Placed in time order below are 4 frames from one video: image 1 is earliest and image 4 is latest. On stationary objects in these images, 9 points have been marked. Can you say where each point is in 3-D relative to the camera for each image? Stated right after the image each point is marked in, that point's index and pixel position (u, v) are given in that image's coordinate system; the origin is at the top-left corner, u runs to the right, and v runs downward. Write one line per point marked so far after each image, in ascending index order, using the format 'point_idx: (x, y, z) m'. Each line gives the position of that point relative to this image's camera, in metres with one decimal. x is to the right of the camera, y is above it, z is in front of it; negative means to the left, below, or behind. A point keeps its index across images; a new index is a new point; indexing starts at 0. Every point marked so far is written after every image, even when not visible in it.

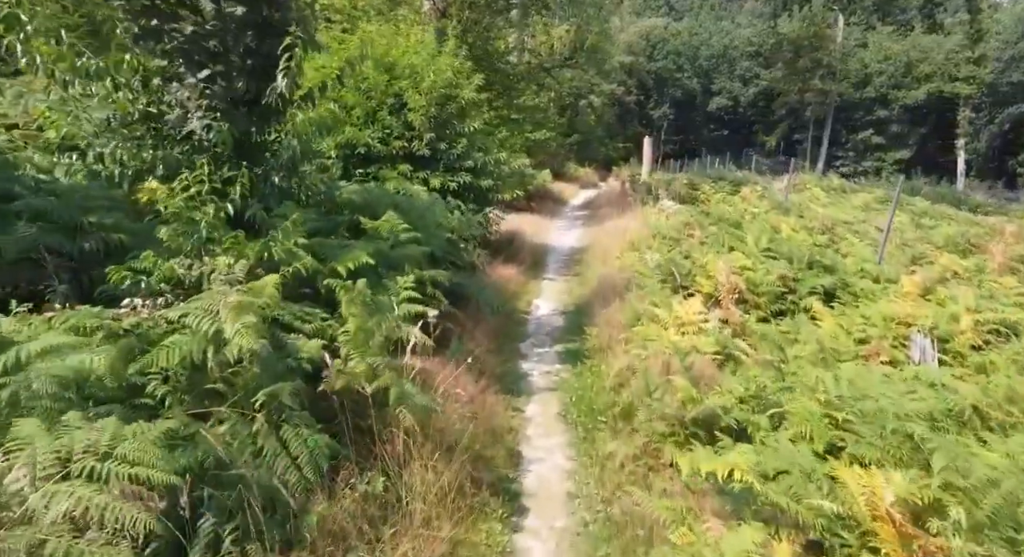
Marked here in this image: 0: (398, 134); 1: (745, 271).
0: (-1.6, +2.0, +10.6) m
1: (+2.9, +0.1, +9.4) m
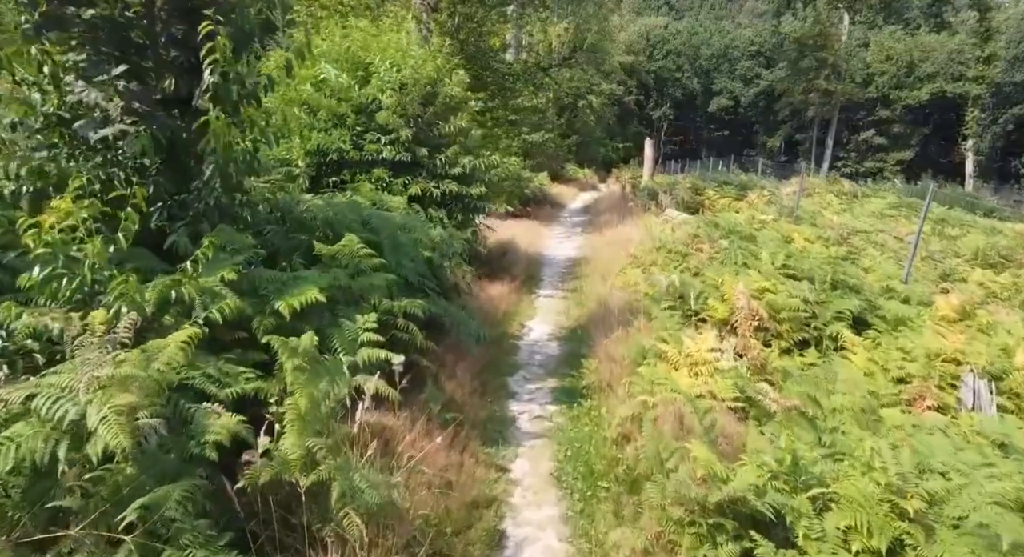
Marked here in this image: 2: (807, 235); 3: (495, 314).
0: (-1.7, +1.8, +9.5) m
1: (+2.8, -0.2, +8.4) m
2: (+5.5, +0.8, +14.2) m
3: (-0.2, -0.4, +9.6) m
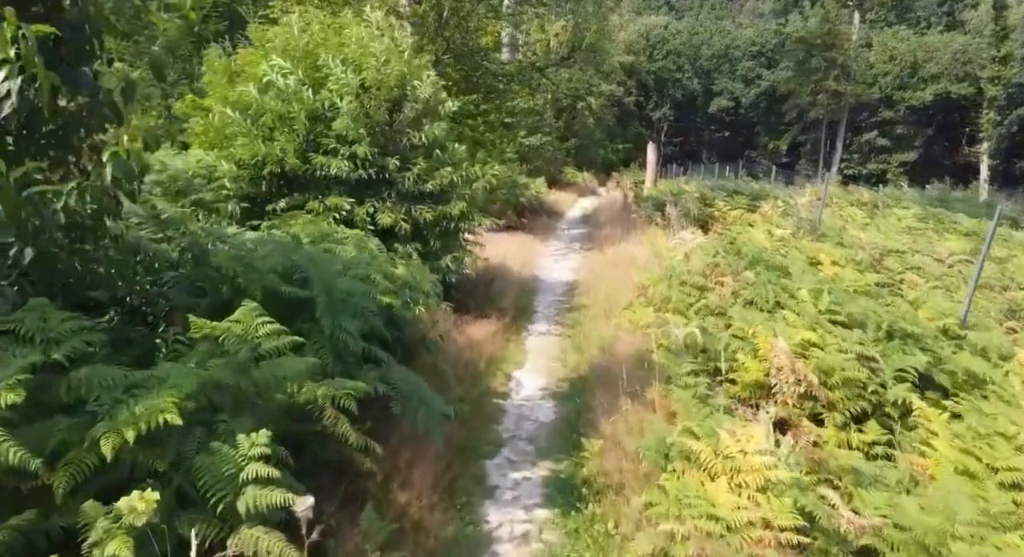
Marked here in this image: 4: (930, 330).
0: (-1.9, +1.3, +7.8) m
1: (+2.6, -0.6, +6.7) m
2: (+5.4, +0.4, +12.5) m
3: (-0.4, -0.9, +7.9) m
4: (+4.5, -0.5, +8.2) m
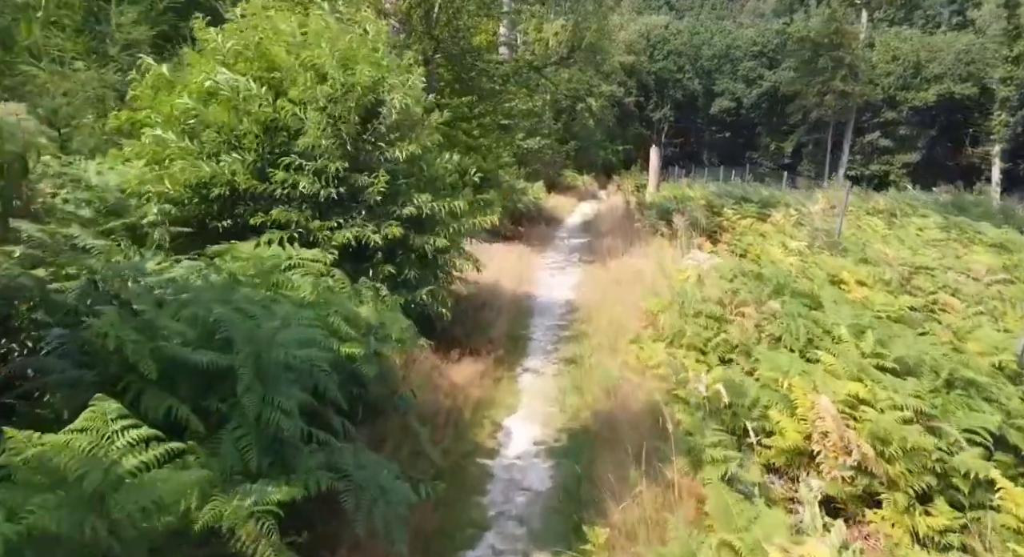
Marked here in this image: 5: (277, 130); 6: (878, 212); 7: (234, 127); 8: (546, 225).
0: (-2.0, +1.0, +6.6) m
1: (+2.5, -0.9, +5.5) m
2: (+5.3, 0.0, +11.4) m
3: (-0.5, -1.2, +6.7) m
4: (+4.4, -0.8, +7.0) m
5: (-2.1, +1.3, +6.7) m
6: (+9.7, +1.8, +19.8) m
7: (-2.4, +1.3, +6.5) m
8: (+0.8, +1.2, +18.8) m
